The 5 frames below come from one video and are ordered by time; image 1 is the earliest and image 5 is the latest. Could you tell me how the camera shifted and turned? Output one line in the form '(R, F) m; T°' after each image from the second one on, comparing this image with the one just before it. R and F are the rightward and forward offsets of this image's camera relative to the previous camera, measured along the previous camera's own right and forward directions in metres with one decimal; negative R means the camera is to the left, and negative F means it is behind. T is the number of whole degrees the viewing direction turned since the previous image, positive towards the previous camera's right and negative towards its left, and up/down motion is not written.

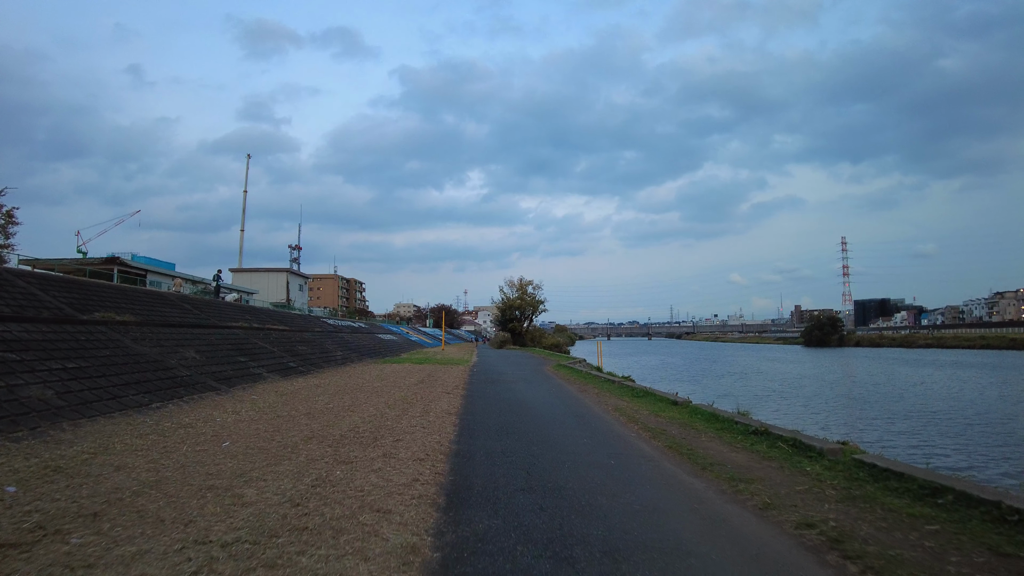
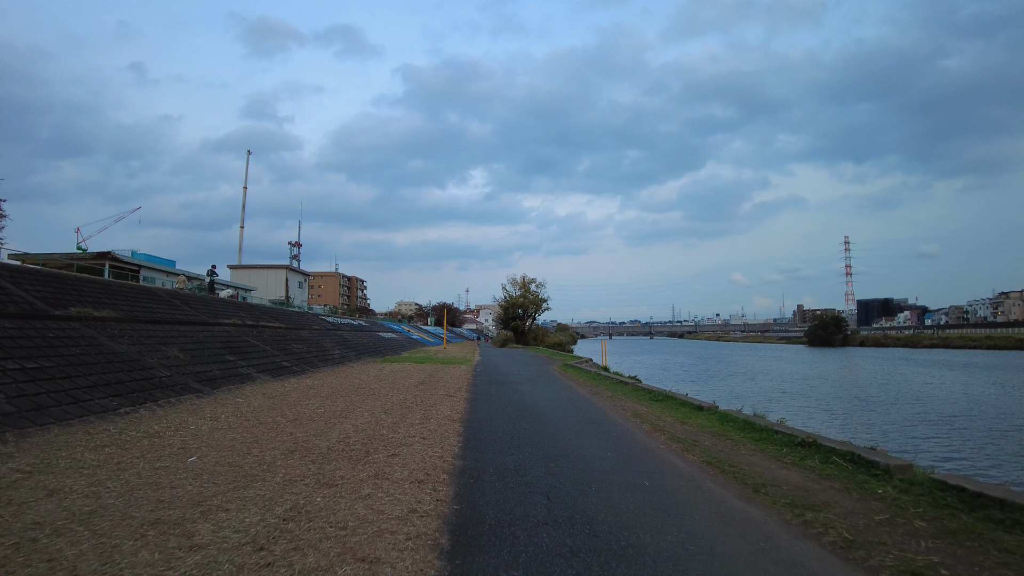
(-0.2, +1.1) m; 0°
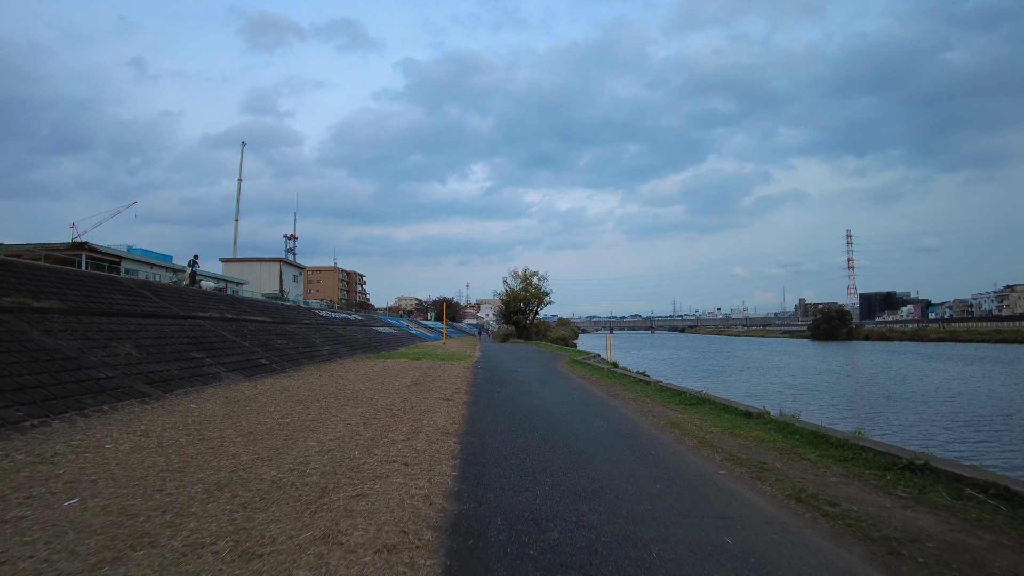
(-0.1, +2.0) m; 0°
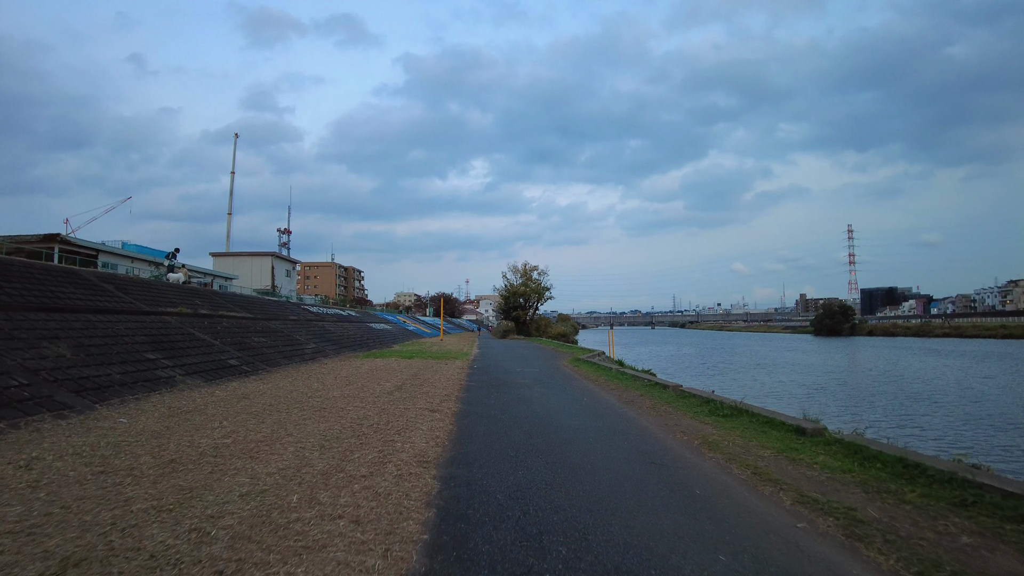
(0.0, +1.8) m; 0°
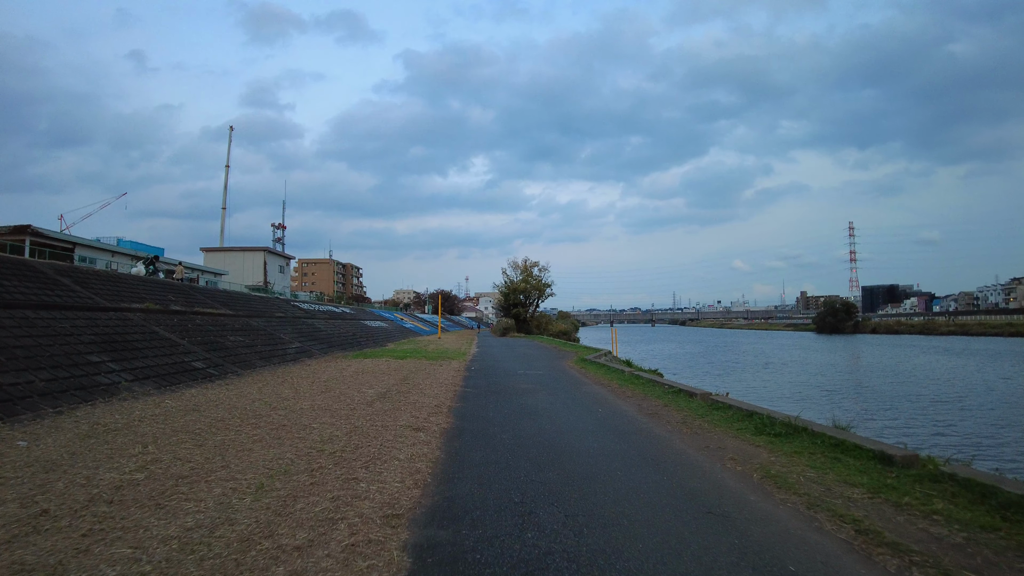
(0.0, +1.8) m; 0°
